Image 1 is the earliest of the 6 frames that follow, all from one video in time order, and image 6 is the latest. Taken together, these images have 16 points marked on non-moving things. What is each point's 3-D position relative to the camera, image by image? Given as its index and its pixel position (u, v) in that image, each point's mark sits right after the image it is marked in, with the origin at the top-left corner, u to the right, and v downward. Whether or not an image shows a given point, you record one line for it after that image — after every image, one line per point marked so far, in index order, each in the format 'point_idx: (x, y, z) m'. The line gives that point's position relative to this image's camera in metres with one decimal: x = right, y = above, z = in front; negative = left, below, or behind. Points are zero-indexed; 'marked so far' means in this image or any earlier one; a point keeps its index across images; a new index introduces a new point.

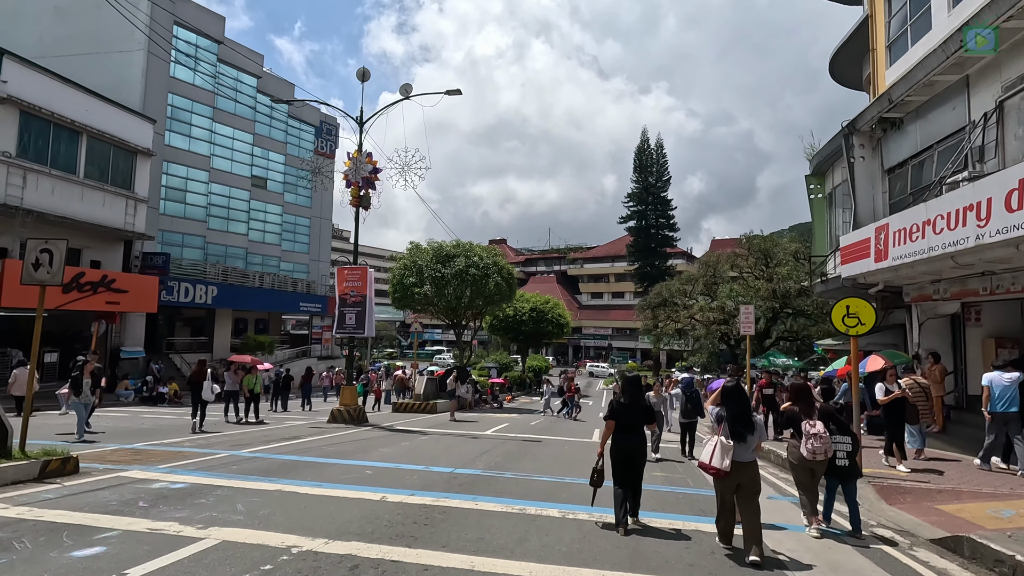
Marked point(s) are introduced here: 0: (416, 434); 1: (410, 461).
0: (-2.7, -4.1, +14.8) m
1: (-2.1, -3.4, +10.6) m
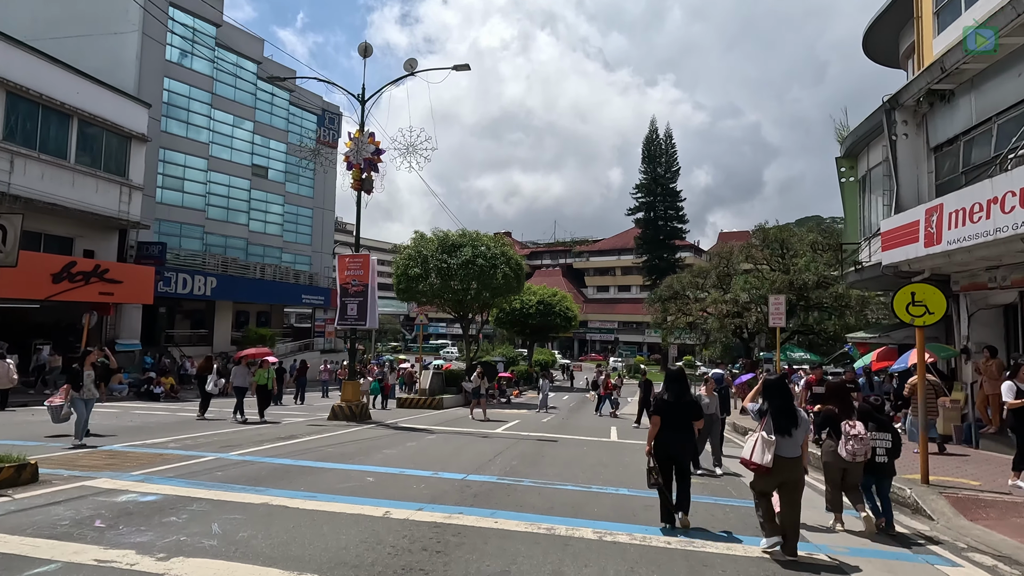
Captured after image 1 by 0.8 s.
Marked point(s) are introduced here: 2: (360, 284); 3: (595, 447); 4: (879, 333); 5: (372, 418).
0: (-2.3, -3.8, +13.8) m
1: (-1.7, -3.2, +9.6) m
2: (-4.7, +0.1, +16.6) m
3: (+1.9, -3.8, +12.6) m
4: (+11.7, -1.4, +17.0) m
5: (-4.5, -4.2, +17.1) m
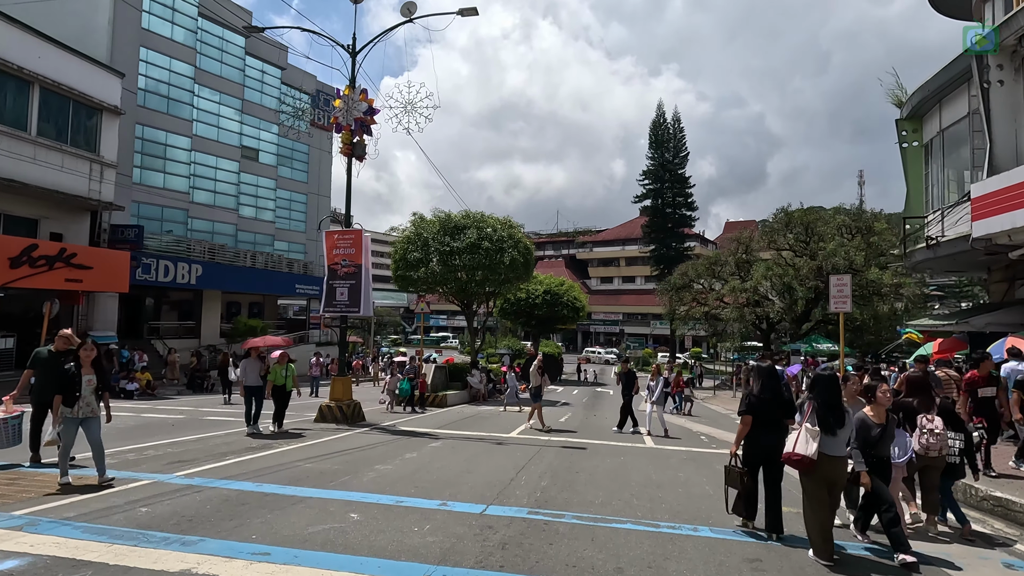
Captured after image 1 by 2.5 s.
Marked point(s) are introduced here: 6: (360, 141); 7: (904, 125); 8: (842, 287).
0: (-1.9, -3.3, +11.6) m
1: (-1.3, -2.7, +7.4) m
2: (-4.3, +0.6, +14.4) m
3: (+2.4, -3.3, +10.4) m
4: (+12.1, -0.9, +14.7) m
5: (-4.0, -3.7, +14.9) m
6: (-4.2, +4.1, +14.8) m
7: (+11.8, +4.9, +16.0) m
8: (+8.1, 0.0, +13.1) m
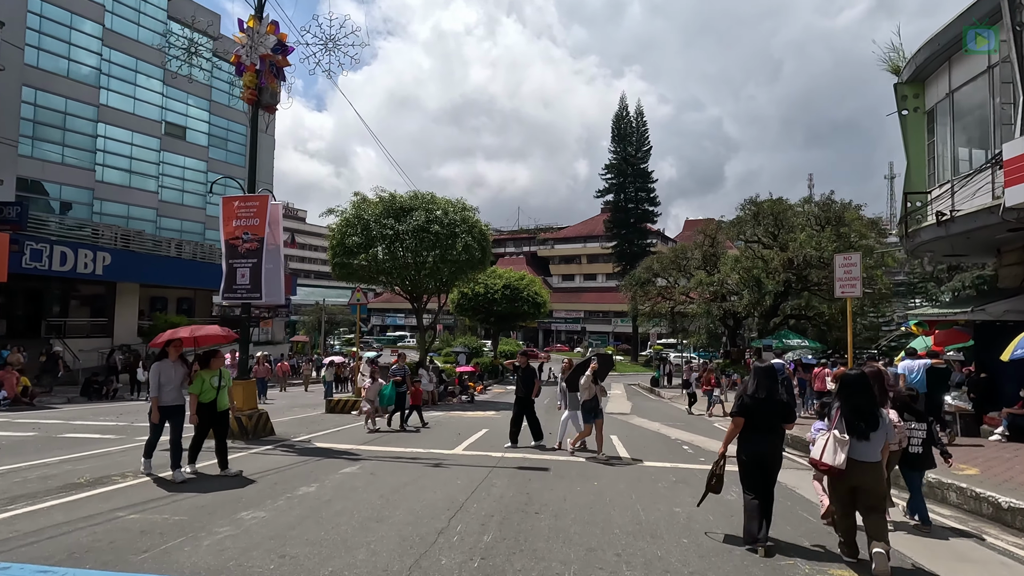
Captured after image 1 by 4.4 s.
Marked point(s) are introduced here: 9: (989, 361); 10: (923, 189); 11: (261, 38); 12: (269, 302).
0: (-2.9, -2.9, +8.9) m
1: (-2.0, -2.3, +4.7) m
2: (-5.5, +1.0, +11.4) m
3: (+1.5, -2.9, +7.9) m
4: (+10.9, -0.5, +13.0) m
5: (-5.2, -3.3, +12.0) m
6: (-5.4, +4.5, +11.9) m
7: (+10.4, +5.3, +14.2) m
8: (+7.0, +0.4, +11.0) m
9: (+11.7, -1.8, +13.1) m
10: (+10.7, +2.6, +13.9) m
11: (-5.4, +5.4, +11.6) m
12: (-5.1, -0.3, +11.3) m
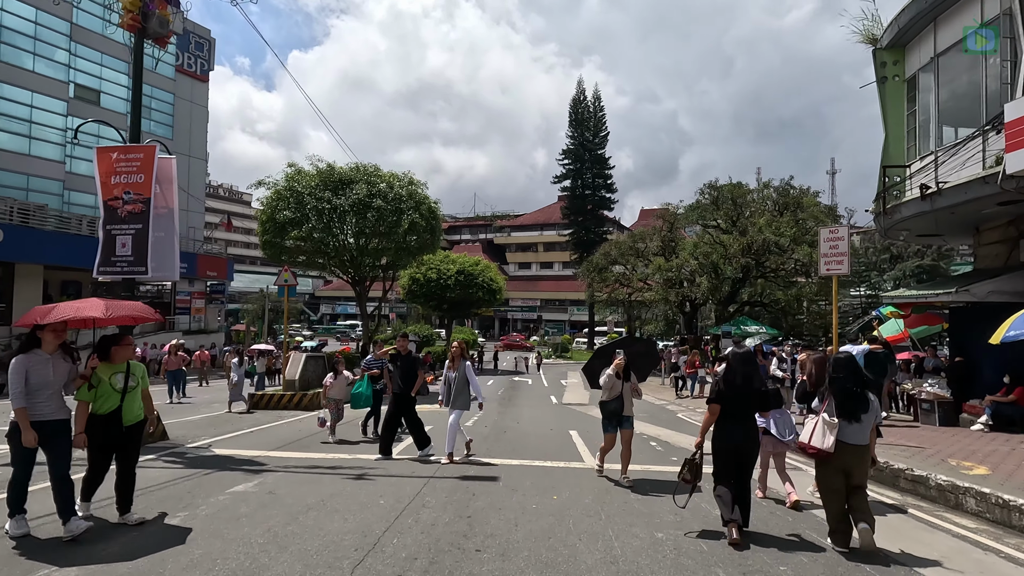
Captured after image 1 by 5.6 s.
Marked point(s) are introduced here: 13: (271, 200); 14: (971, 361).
0: (-3.7, -2.5, +7.0) m
1: (-2.4, -2.0, +2.9) m
2: (-6.4, +1.5, +9.3) m
3: (+0.7, -2.5, +6.4) m
4: (+9.7, 0.0, +12.2) m
5: (-6.3, -2.8, +10.0) m
6: (-6.3, +5.0, +9.6) m
7: (+9.2, +5.7, +13.3) m
8: (+6.0, +0.9, +9.9) m
9: (+10.5, -1.3, +12.4) m
10: (+9.5, +3.0, +13.0) m
11: (-6.4, +5.9, +9.3) m
12: (-6.1, +0.2, +9.2) m
13: (-9.0, +3.3, +20.0) m
14: (+10.3, -1.7, +12.0) m
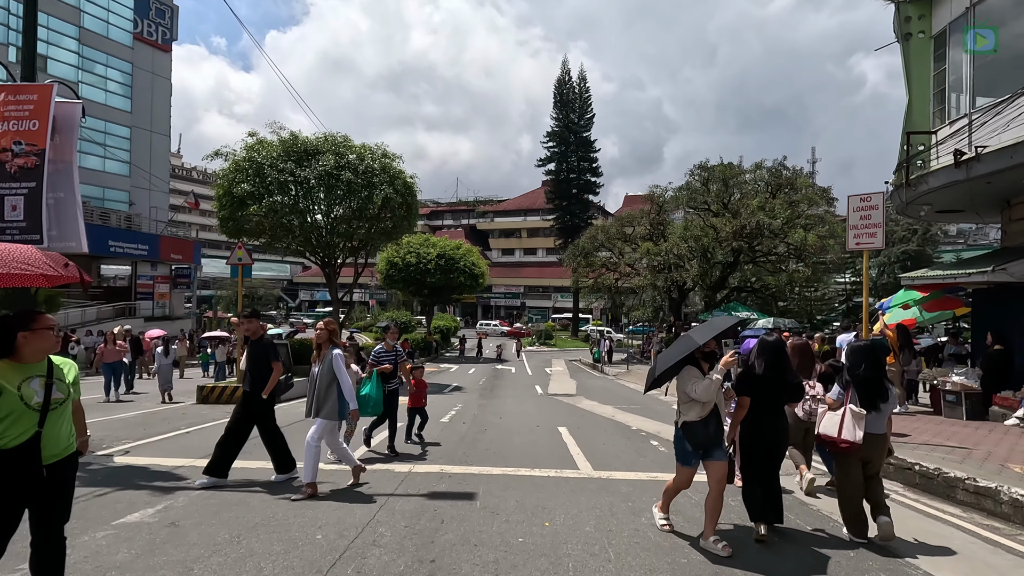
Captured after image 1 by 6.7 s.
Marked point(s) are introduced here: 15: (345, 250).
0: (-3.9, -2.2, +5.5) m
1: (-2.5, -1.8, +1.4) m
2: (-6.7, +1.9, +7.6) m
3: (+0.5, -2.2, +5.0) m
4: (+9.4, +0.4, +11.0) m
5: (-6.6, -2.4, +8.4) m
6: (-6.6, +5.4, +7.8) m
7: (+8.8, +6.2, +11.9) m
8: (+5.7, +1.2, +8.6) m
9: (+10.1, -0.9, +11.2) m
10: (+9.1, +3.5, +11.7) m
11: (-6.6, +6.3, +7.5) m
12: (-6.3, +0.6, +7.5) m
13: (-9.6, +3.9, +18.2) m
14: (+10.0, -1.2, +10.9) m
15: (-6.2, +1.4, +19.8) m
